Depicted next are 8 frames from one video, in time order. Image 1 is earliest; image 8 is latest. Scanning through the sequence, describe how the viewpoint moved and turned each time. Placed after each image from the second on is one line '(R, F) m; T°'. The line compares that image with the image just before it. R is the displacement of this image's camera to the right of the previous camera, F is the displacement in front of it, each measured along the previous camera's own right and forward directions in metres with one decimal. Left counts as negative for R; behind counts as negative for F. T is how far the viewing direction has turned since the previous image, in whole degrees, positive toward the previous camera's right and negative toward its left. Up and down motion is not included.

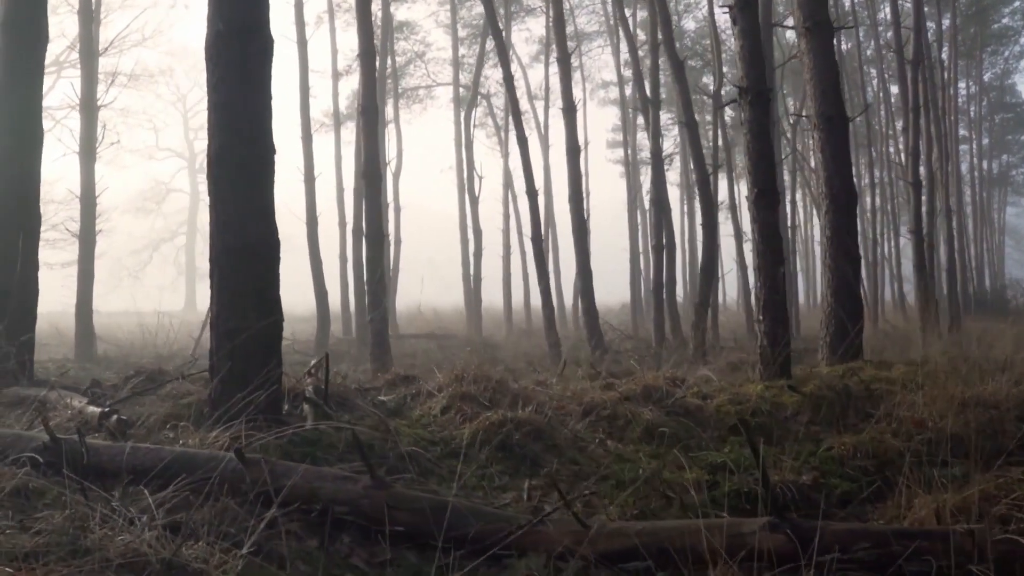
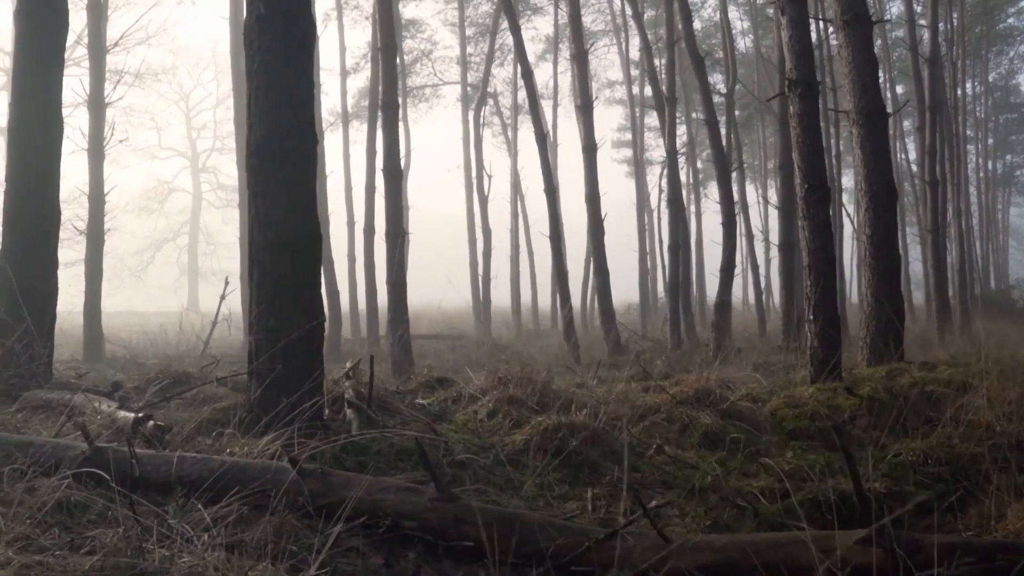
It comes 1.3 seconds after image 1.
(-0.4, +0.3) m; 0°
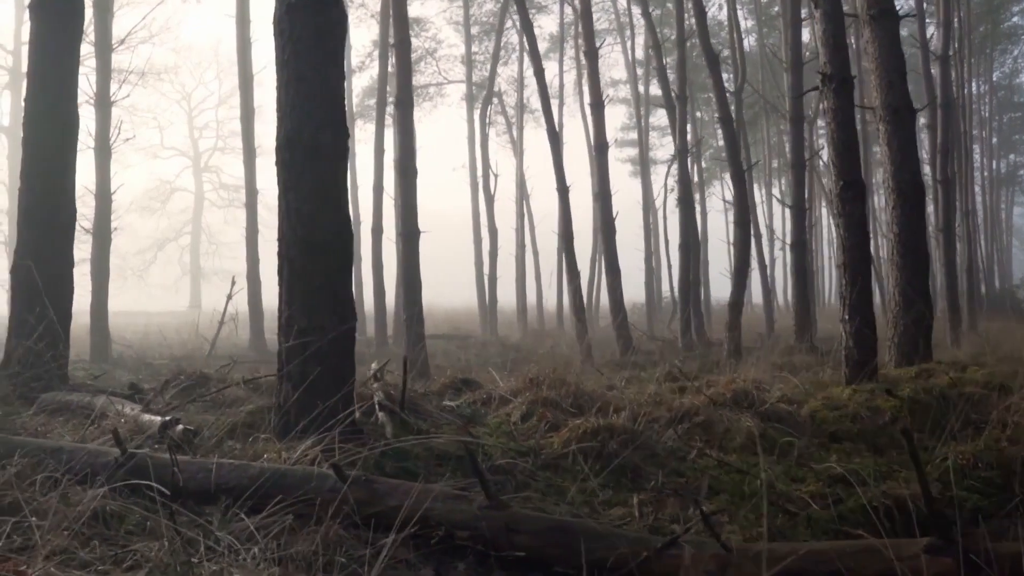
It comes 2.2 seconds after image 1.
(-0.3, +0.2) m; 0°
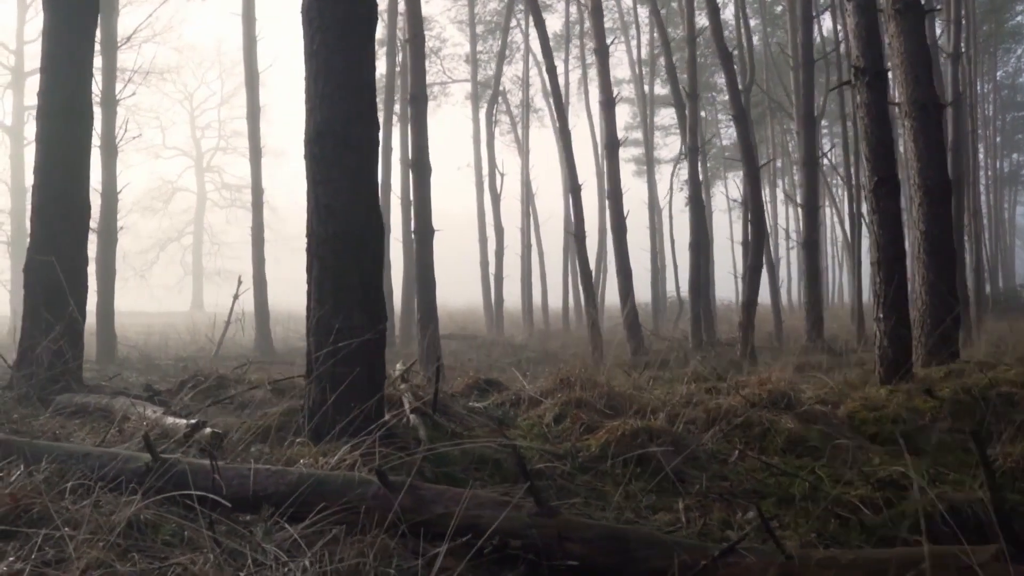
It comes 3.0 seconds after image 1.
(-0.2, +0.2) m; 0°
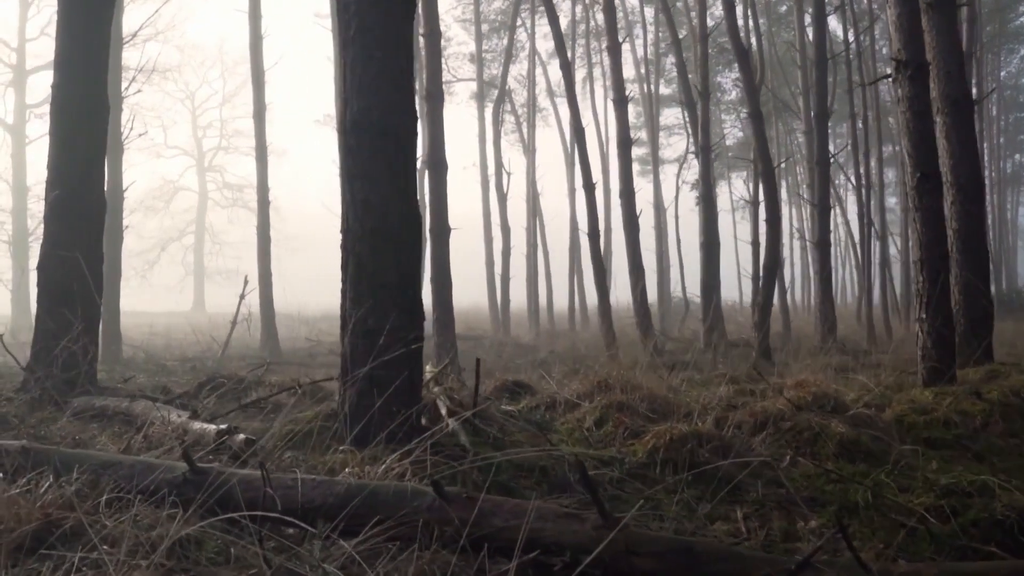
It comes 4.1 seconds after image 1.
(-0.3, +0.2) m; 0°
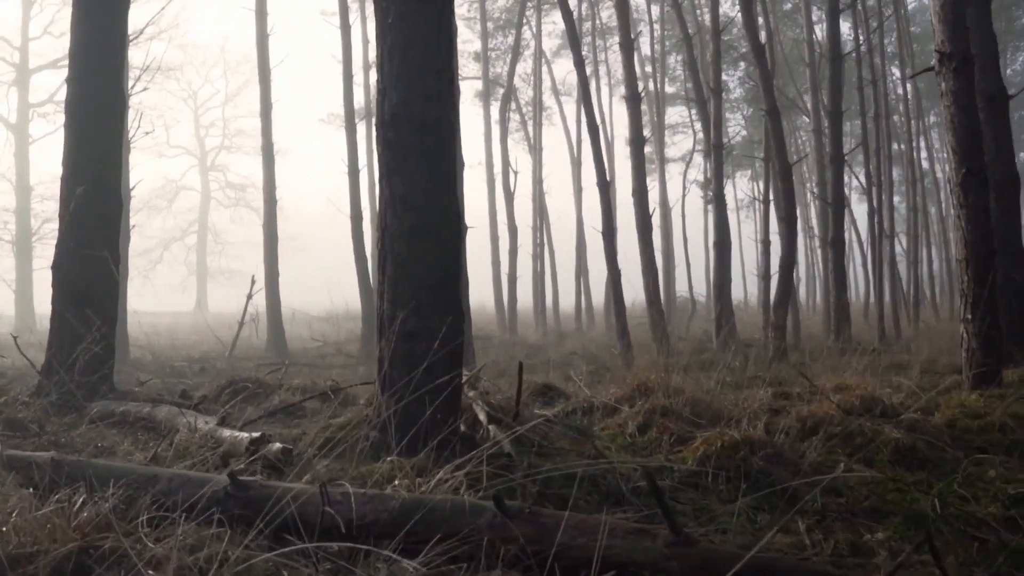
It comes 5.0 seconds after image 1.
(-0.3, +0.2) m; 0°
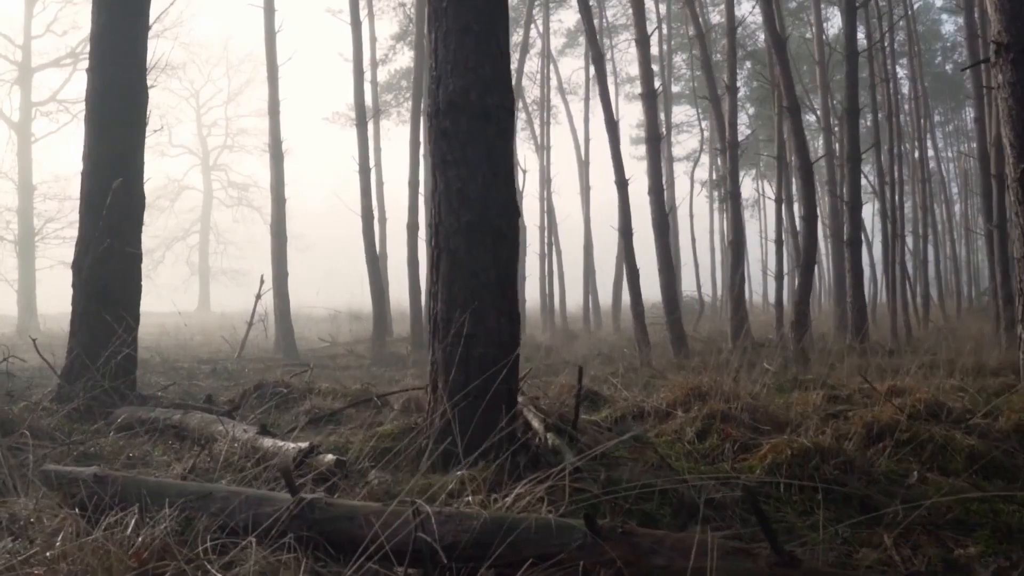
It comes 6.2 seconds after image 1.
(-0.3, +0.2) m; 0°
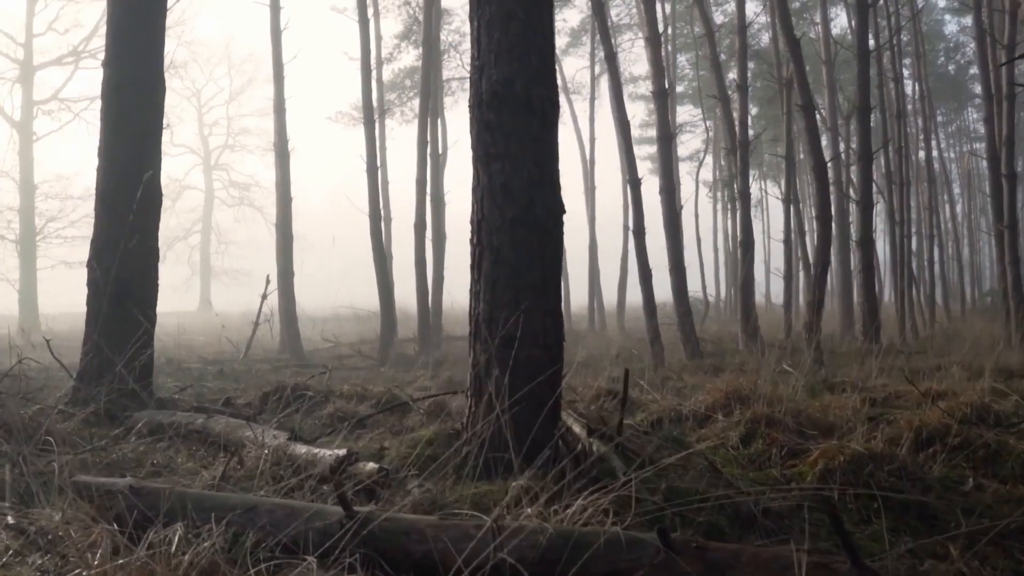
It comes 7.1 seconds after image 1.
(-0.2, +0.2) m; 0°
